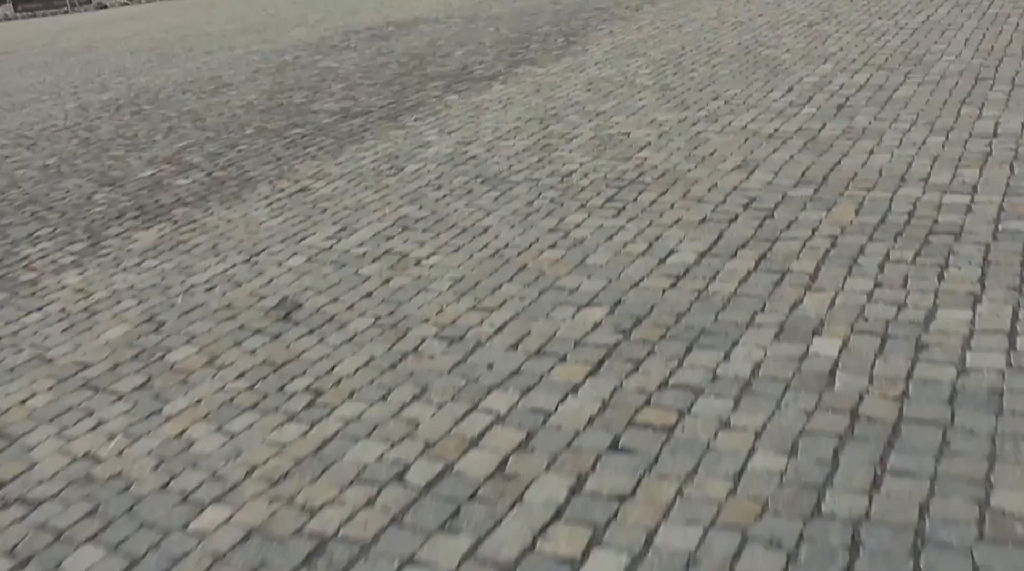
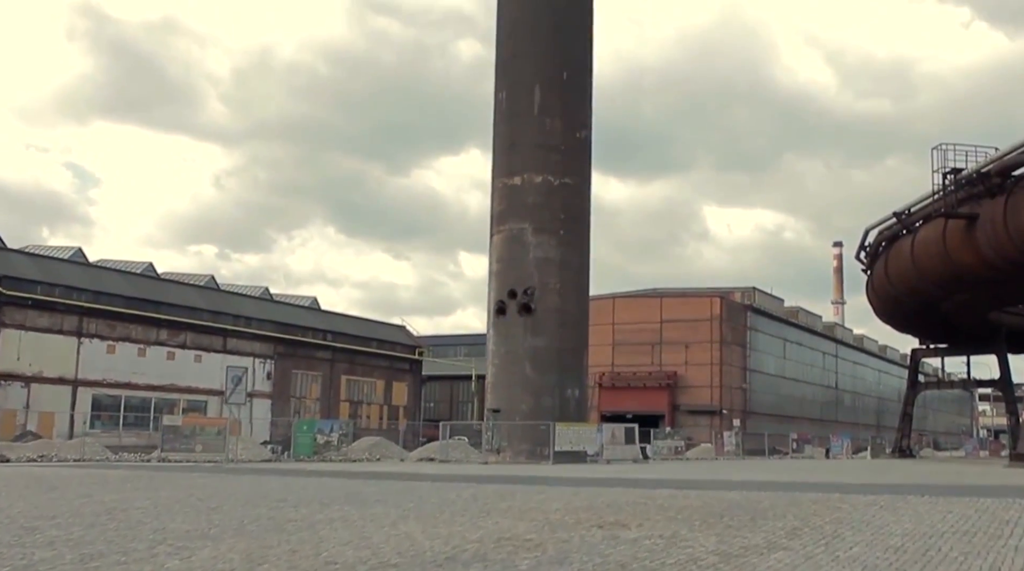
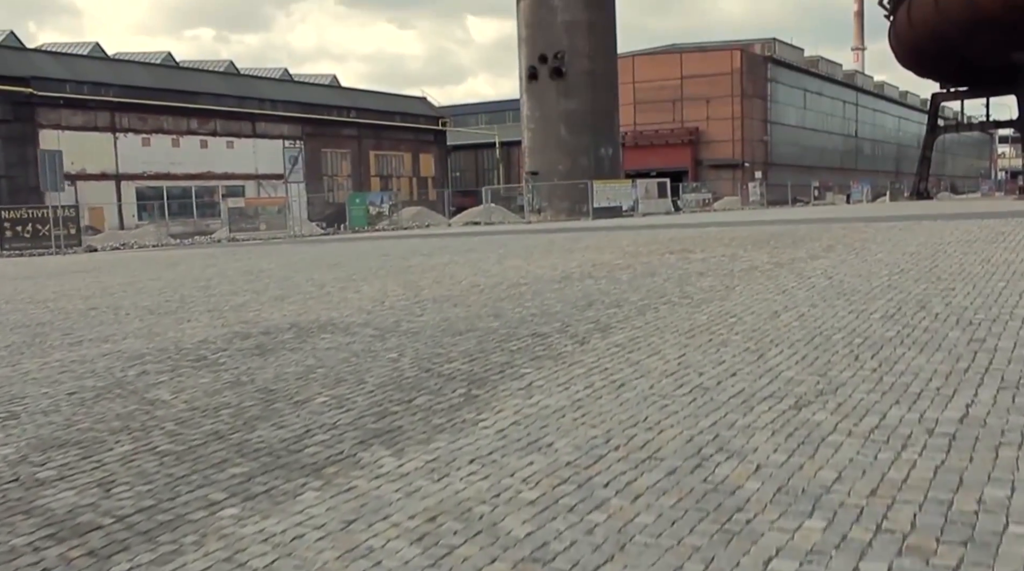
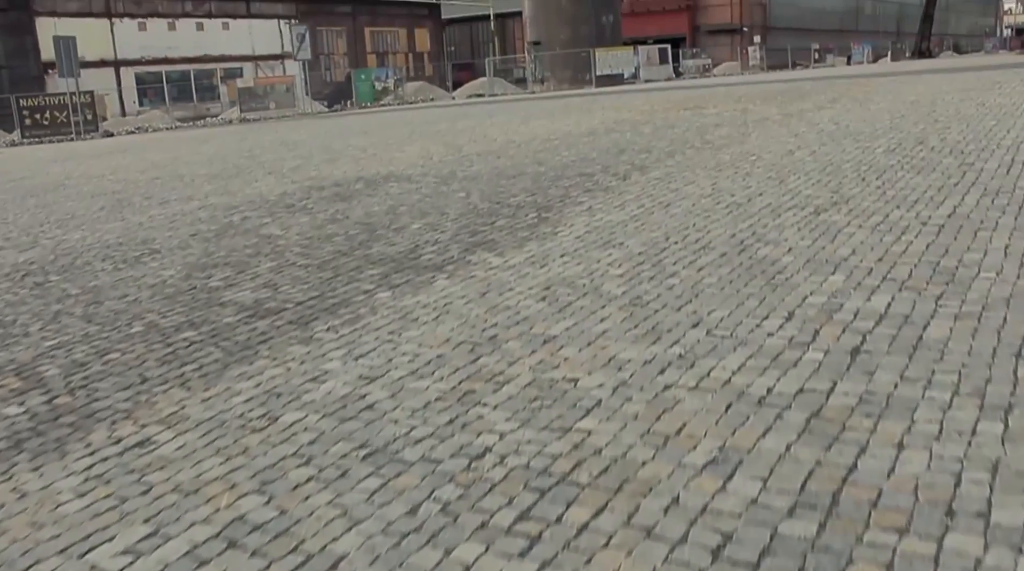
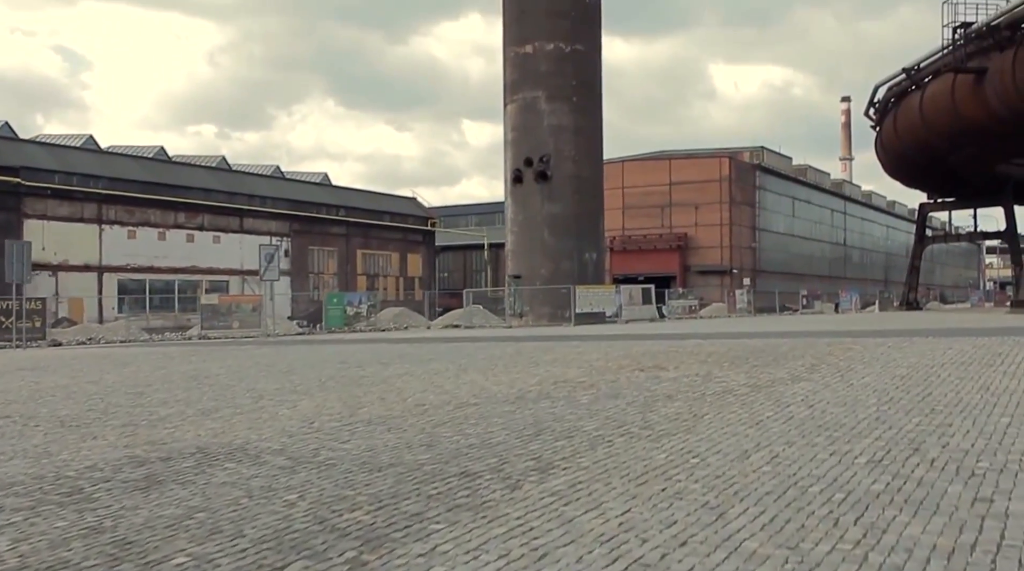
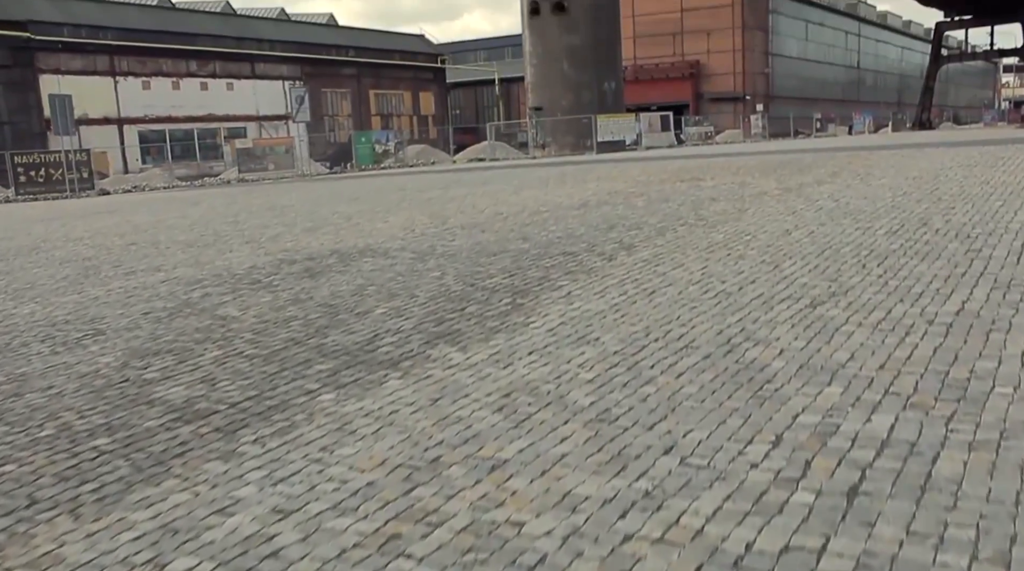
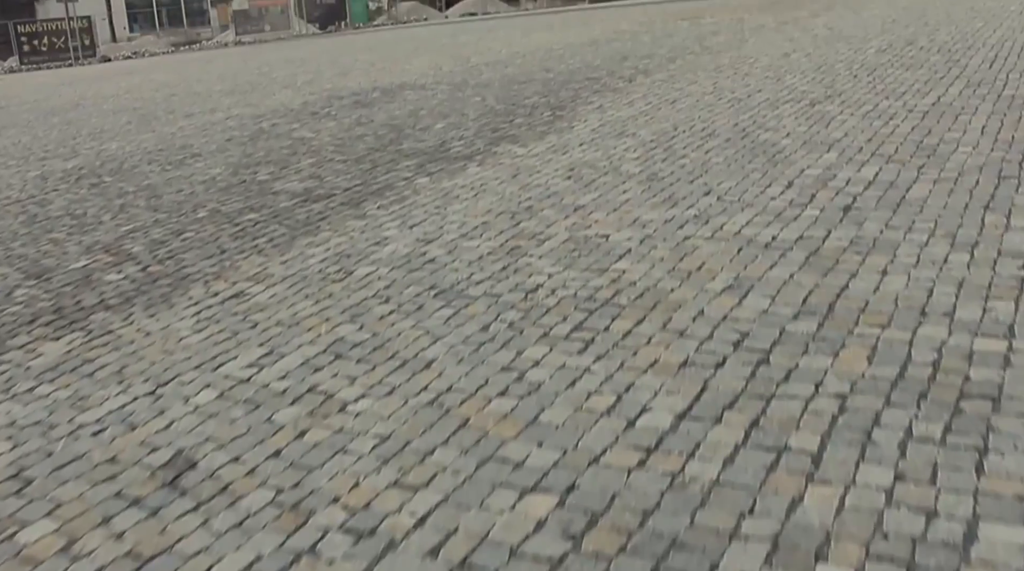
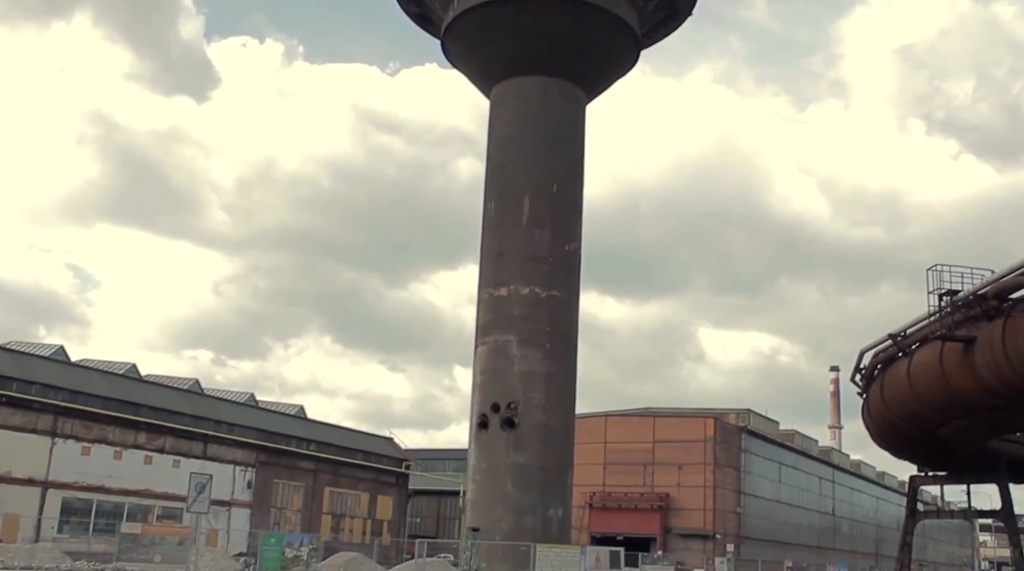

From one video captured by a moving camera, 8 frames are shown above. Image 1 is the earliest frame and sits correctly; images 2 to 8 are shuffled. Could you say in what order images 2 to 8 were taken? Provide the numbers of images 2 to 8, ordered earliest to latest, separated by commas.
7, 4, 6, 3, 5, 2, 8
